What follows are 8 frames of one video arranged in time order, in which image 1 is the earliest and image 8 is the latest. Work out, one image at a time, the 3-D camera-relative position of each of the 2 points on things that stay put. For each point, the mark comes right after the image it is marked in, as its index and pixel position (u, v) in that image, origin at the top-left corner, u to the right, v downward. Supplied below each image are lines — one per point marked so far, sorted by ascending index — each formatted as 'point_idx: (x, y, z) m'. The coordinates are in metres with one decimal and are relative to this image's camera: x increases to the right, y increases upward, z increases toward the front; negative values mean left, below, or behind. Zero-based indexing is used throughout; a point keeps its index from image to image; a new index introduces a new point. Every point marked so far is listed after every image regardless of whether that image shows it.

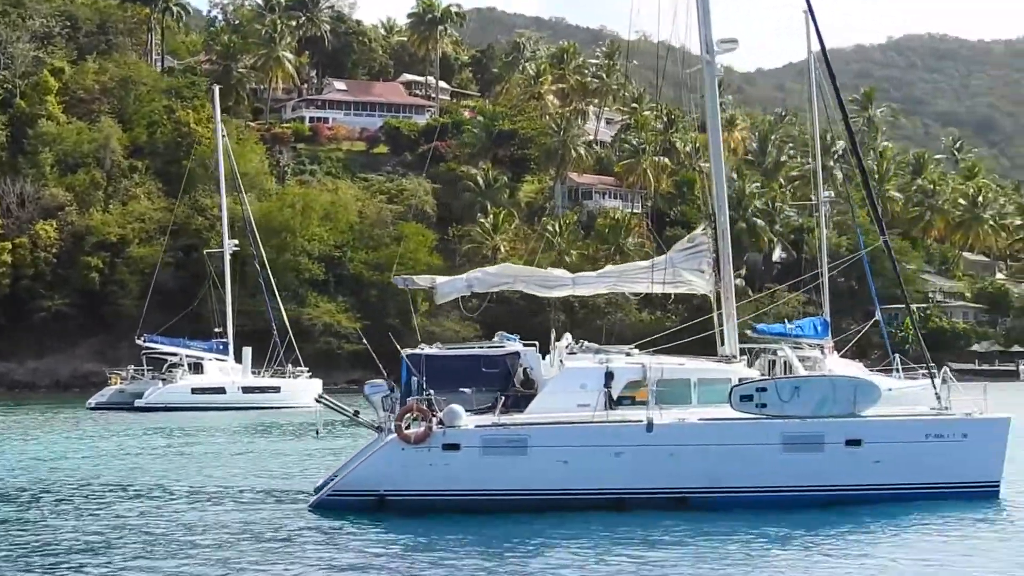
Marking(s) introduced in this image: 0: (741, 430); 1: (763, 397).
0: (+1.8, -1.1, +14.4) m
1: (+1.9, -0.9, +14.6) m
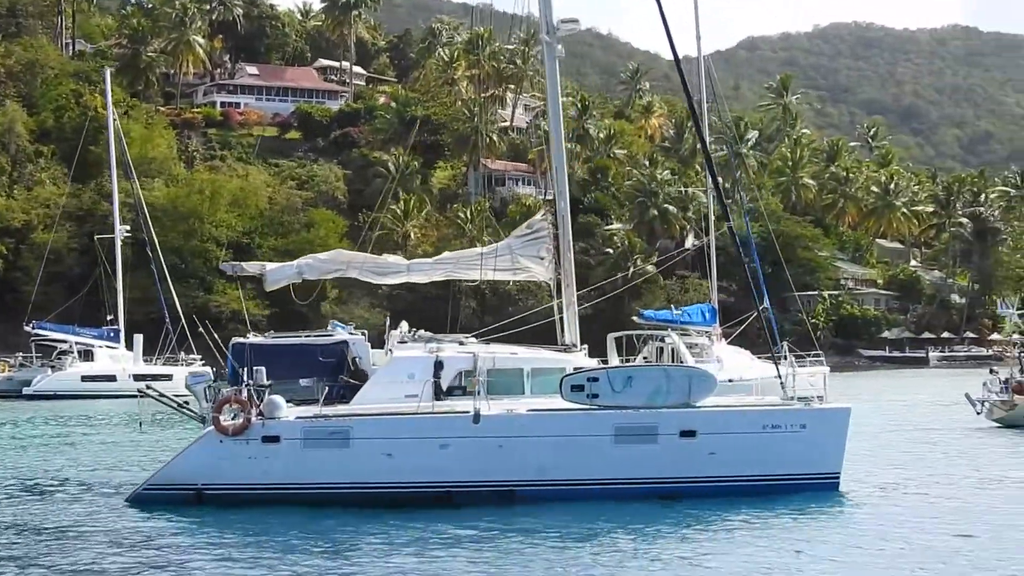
0: (+0.4, -1.0, +14.0) m
1: (+0.6, -0.8, +14.2) m
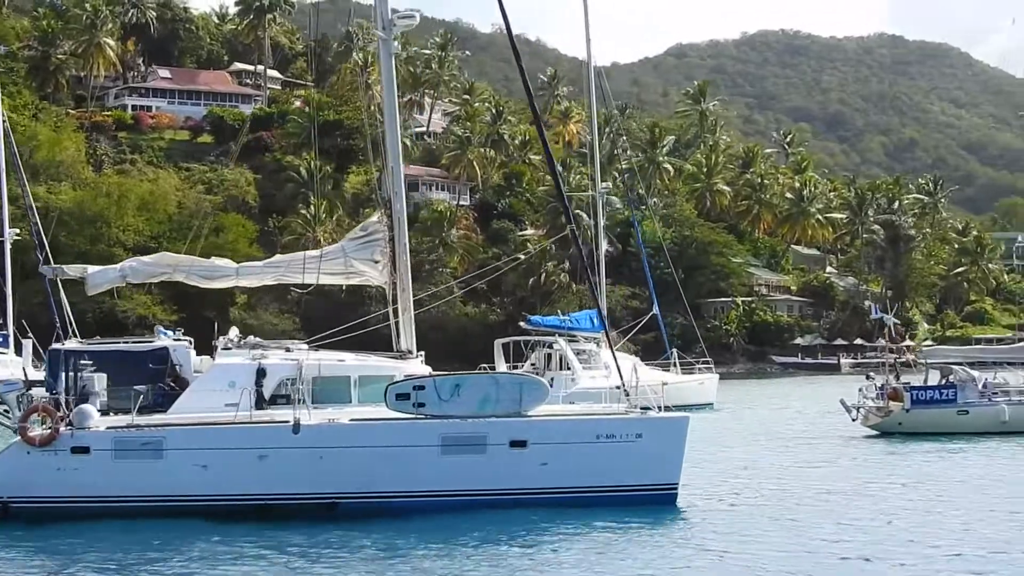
0: (-0.9, -1.0, +13.5) m
1: (-0.7, -0.8, +13.7) m
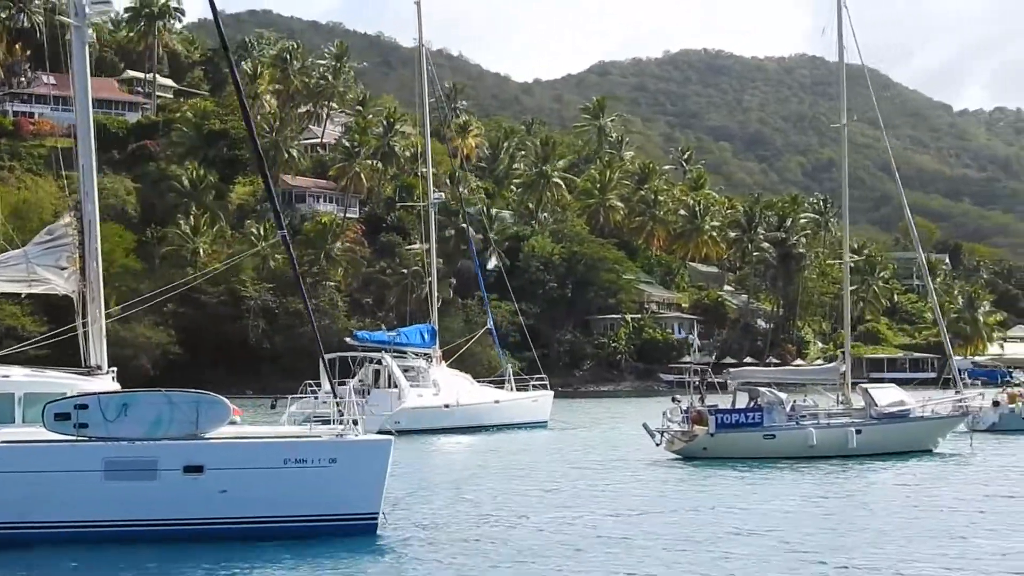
0: (-3.0, -1.1, +12.3) m
1: (-2.9, -0.9, +12.5) m
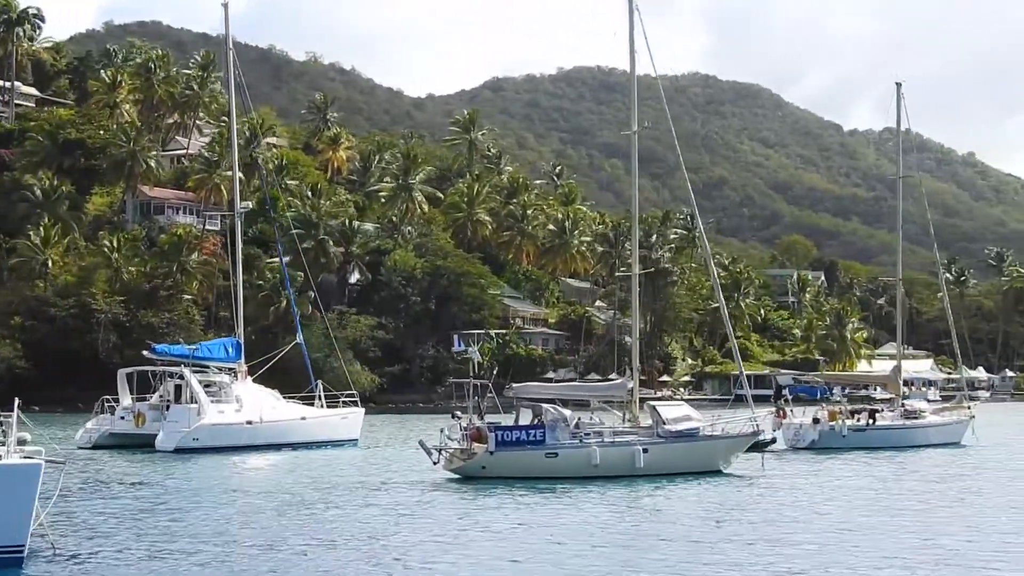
0: (-5.1, -1.1, +10.9) m
1: (-5.0, -0.9, +11.1) m
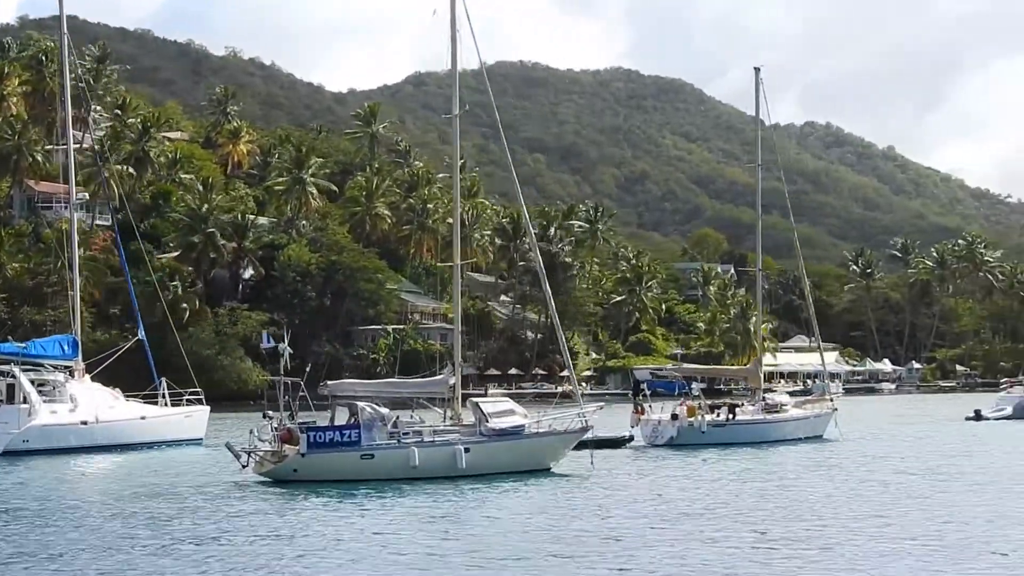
0: (-6.8, -1.1, +9.5) m
1: (-6.6, -0.8, +9.8) m
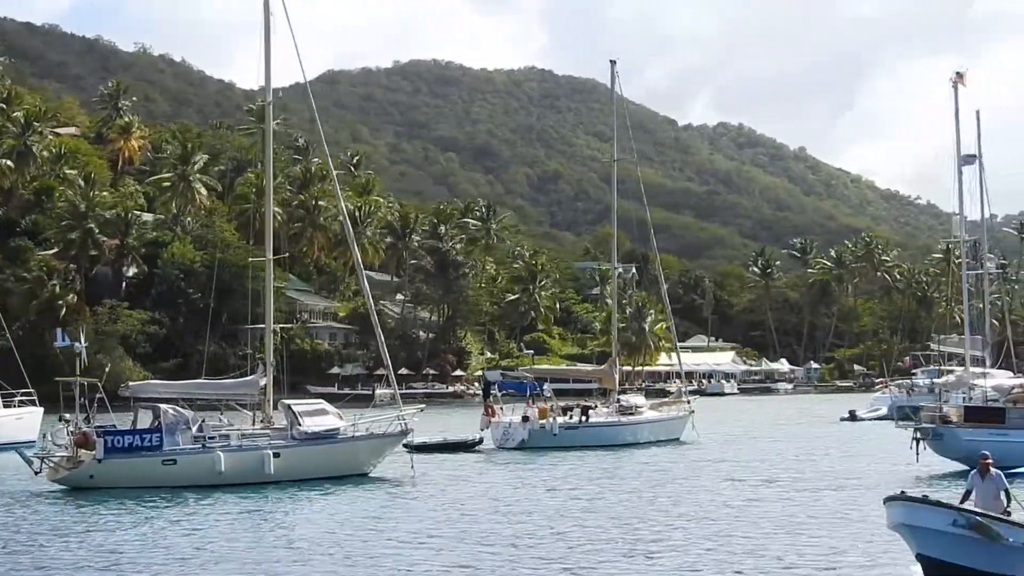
0: (-8.2, -1.0, +8.1) m
1: (-8.1, -0.8, +8.4) m
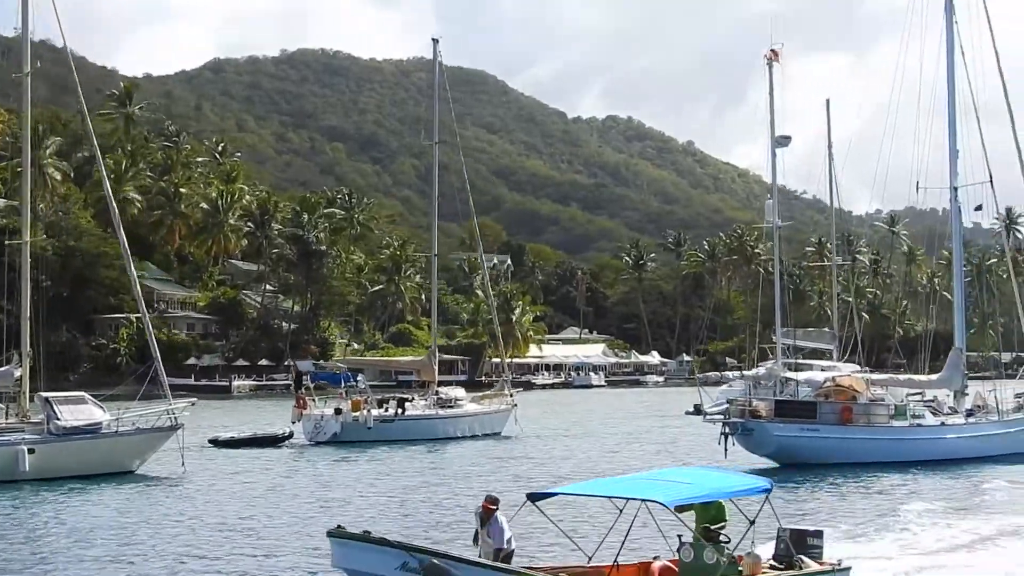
0: (-9.8, -0.9, +6.4) m
1: (-9.7, -0.6, +6.6) m
